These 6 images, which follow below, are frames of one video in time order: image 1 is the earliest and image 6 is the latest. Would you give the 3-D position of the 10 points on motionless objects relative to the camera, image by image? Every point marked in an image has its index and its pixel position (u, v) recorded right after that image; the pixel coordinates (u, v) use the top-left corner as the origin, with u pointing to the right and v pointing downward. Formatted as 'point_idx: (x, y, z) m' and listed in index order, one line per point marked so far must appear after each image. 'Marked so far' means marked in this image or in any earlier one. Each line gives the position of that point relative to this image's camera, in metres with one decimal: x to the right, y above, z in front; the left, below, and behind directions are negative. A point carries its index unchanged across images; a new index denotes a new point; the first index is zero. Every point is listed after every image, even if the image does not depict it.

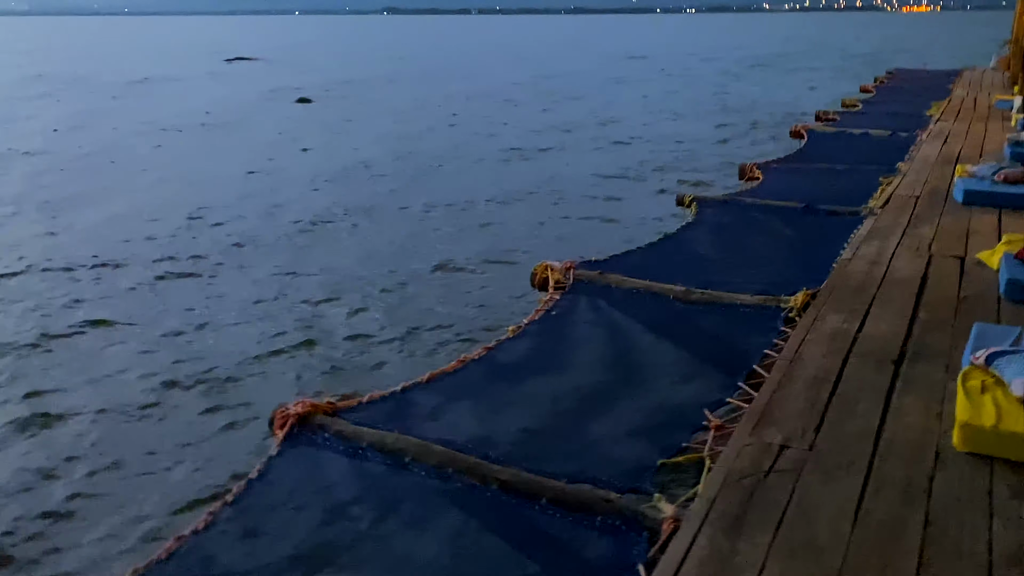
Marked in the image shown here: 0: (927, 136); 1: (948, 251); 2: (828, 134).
0: (+5.2, +1.9, +10.7) m
1: (+3.0, +0.2, +5.8) m
2: (+4.3, +2.1, +11.7) m
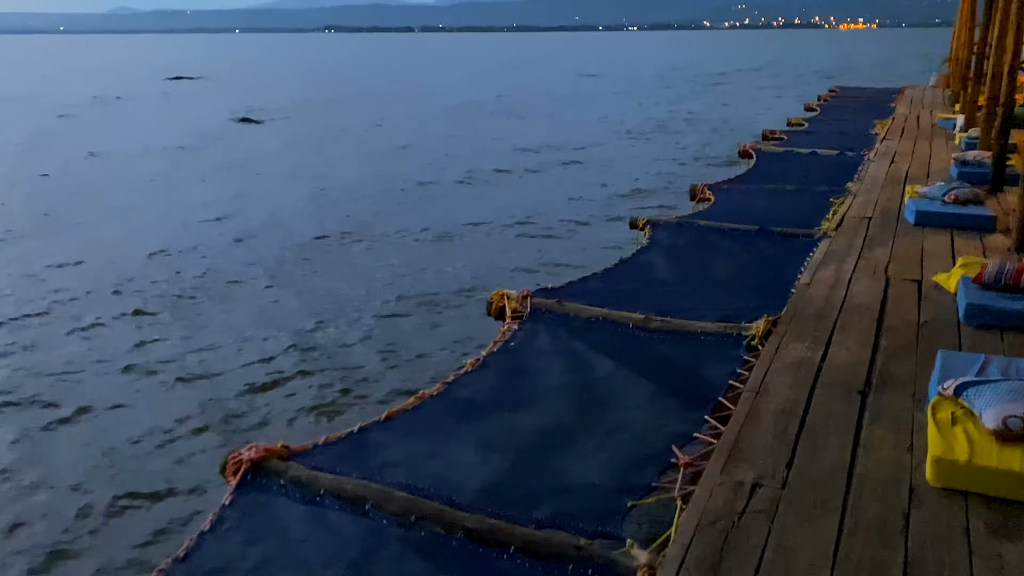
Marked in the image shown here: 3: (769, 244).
0: (+4.6, +1.7, +10.9) m
1: (+2.7, +0.1, +5.8) m
2: (+3.7, +1.8, +11.8) m
3: (+2.2, +0.4, +7.3) m
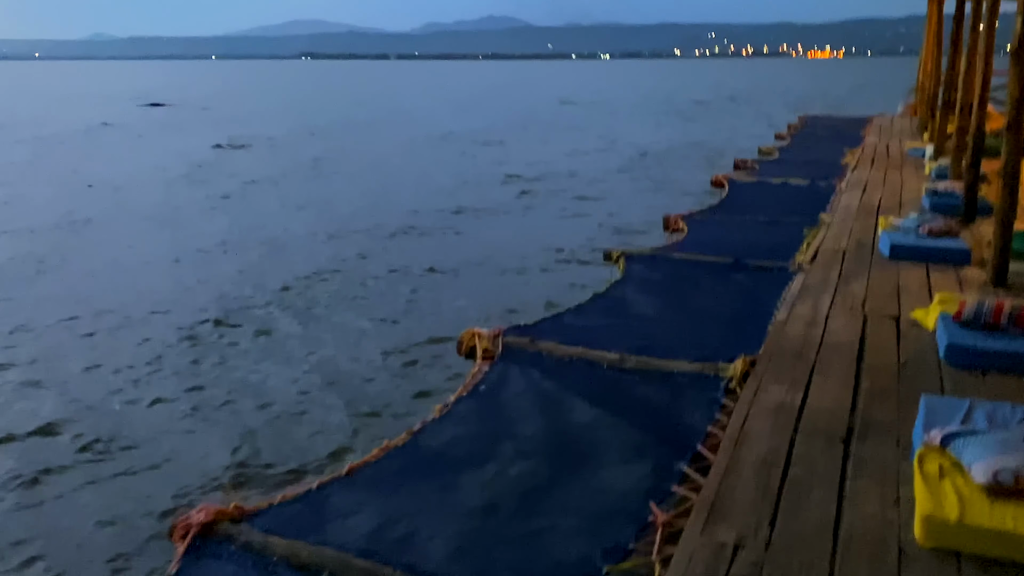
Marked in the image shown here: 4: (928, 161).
0: (+4.2, +1.3, +10.9) m
1: (+2.5, -0.2, +5.7) m
2: (+3.3, +1.4, +11.8) m
3: (+2.0, +0.1, +7.2) m
4: (+5.8, +1.8, +12.0) m
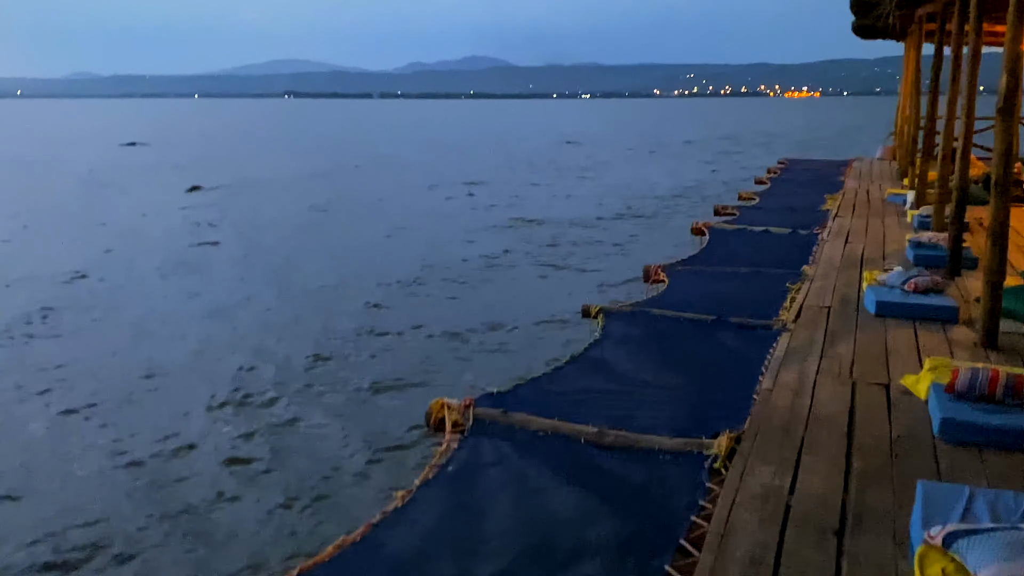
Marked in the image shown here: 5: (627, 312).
0: (+3.9, +0.7, +10.8) m
1: (+2.3, -0.6, +5.5) m
2: (+3.0, +0.7, +11.6) m
3: (+1.8, -0.4, +7.0) m
4: (+5.5, +1.1, +12.0) m
5: (+1.0, -0.2, +7.6) m
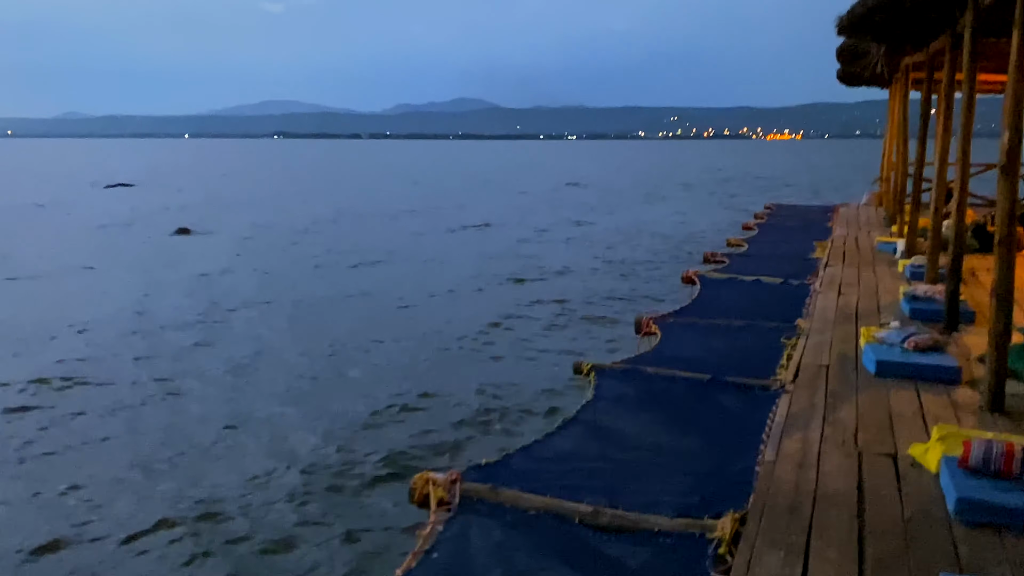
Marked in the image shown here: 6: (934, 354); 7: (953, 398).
0: (+3.8, 0.0, +10.6) m
1: (+2.2, -1.0, +5.3) m
2: (+2.8, +0.1, +11.4) m
3: (+1.7, -0.9, +6.7) m
4: (+5.4, +0.4, +11.8) m
5: (+0.9, -0.7, +7.3) m
6: (+3.4, -0.5, +6.9) m
7: (+3.2, -0.8, +6.3) m
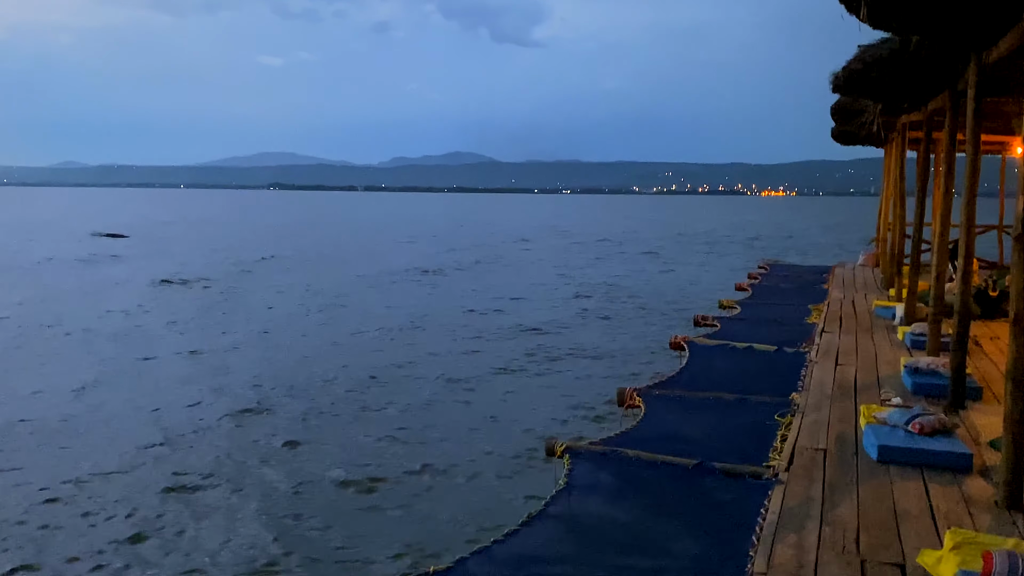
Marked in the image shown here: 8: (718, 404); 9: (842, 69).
0: (+3.5, -0.8, +10.0) m
1: (+2.0, -1.4, +4.6) m
2: (+2.5, -0.8, +10.8) m
3: (+1.4, -1.4, +6.1) m
4: (+5.1, -0.5, +11.3) m
5: (+0.7, -1.3, +6.7) m
6: (+3.2, -1.1, +6.3) m
7: (+3.0, -1.3, +5.7) m
8: (+2.0, -1.1, +8.3) m
9: (+3.5, +2.3, +9.0) m
